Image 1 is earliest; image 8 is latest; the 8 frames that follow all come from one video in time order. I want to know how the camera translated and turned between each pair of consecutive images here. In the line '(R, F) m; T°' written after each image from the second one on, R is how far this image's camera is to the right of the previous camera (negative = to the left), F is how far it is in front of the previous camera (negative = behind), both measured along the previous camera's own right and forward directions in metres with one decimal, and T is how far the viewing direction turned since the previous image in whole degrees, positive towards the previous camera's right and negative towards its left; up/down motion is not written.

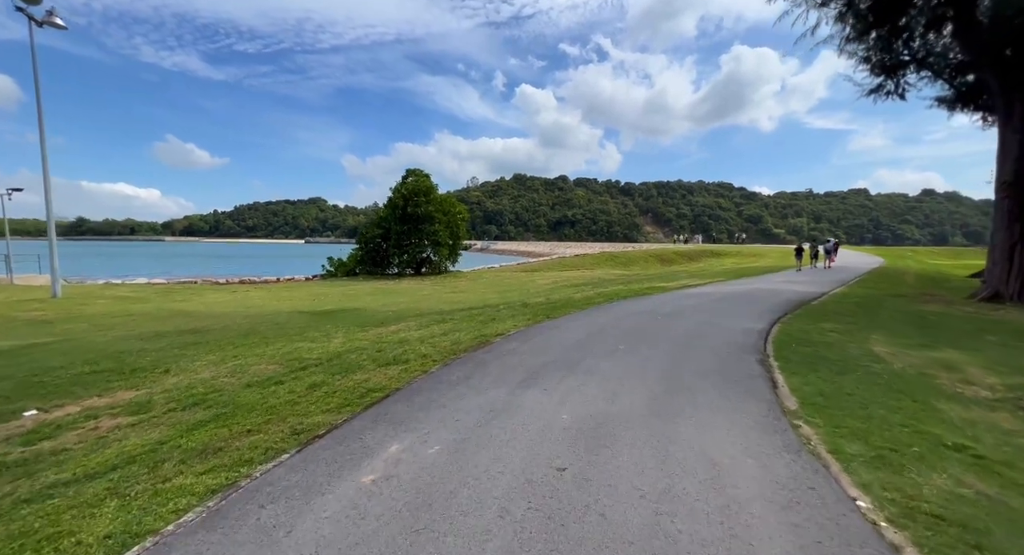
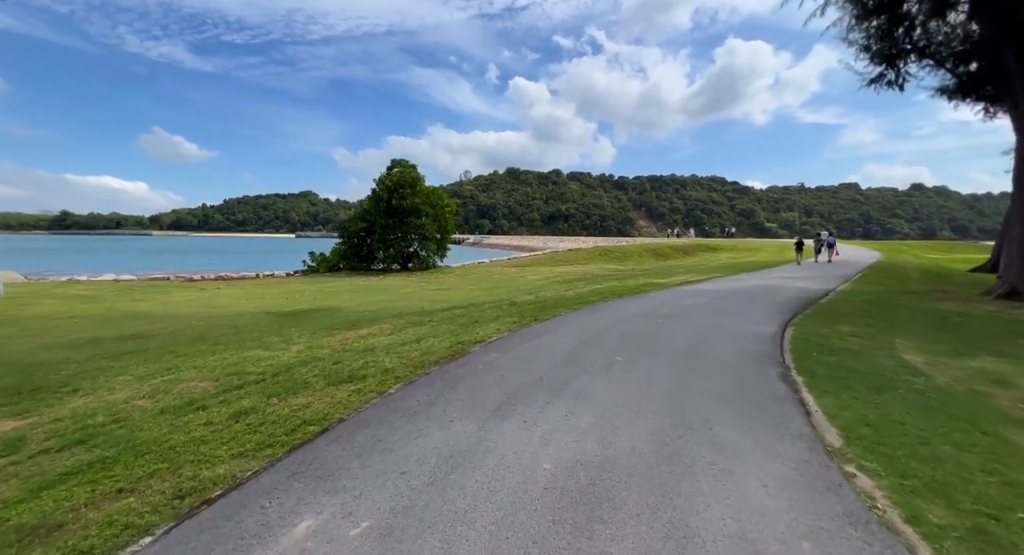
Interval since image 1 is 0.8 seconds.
(+0.2, +1.2) m; +1°
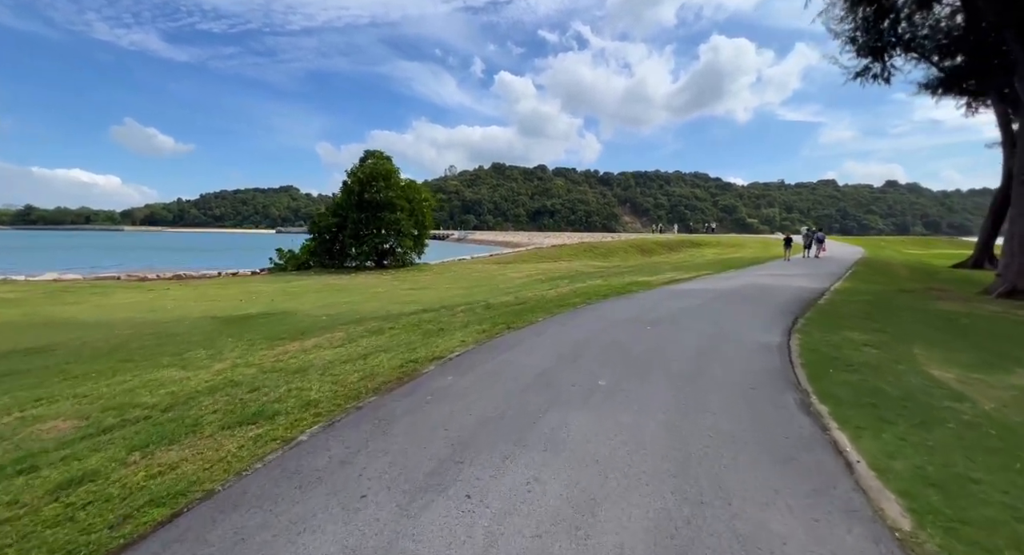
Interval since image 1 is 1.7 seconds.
(+0.3, +1.3) m; +2°
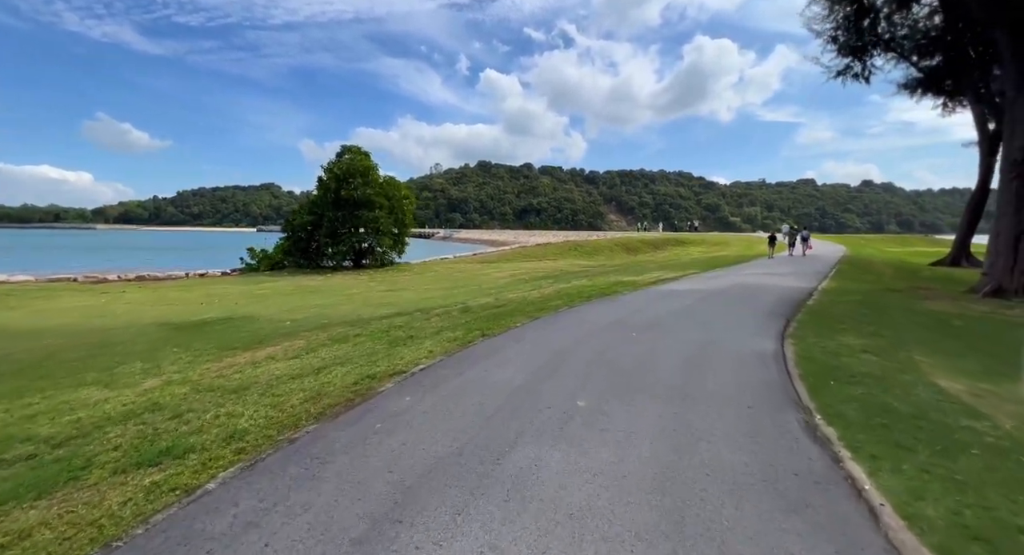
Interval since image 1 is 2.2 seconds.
(+0.2, +0.7) m; +2°
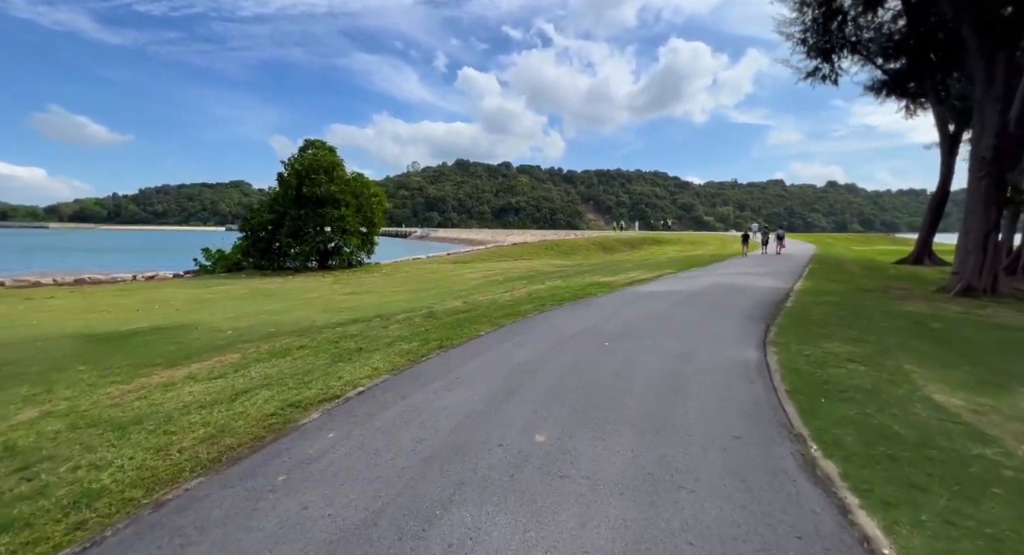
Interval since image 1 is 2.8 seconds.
(+0.3, +0.8) m; +3°
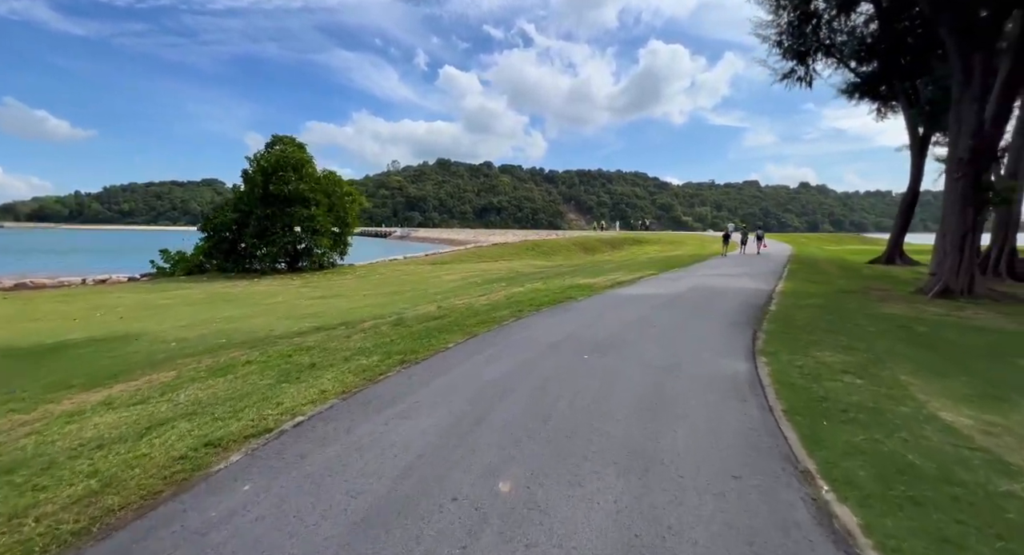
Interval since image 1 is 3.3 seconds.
(+0.2, +0.7) m; +2°
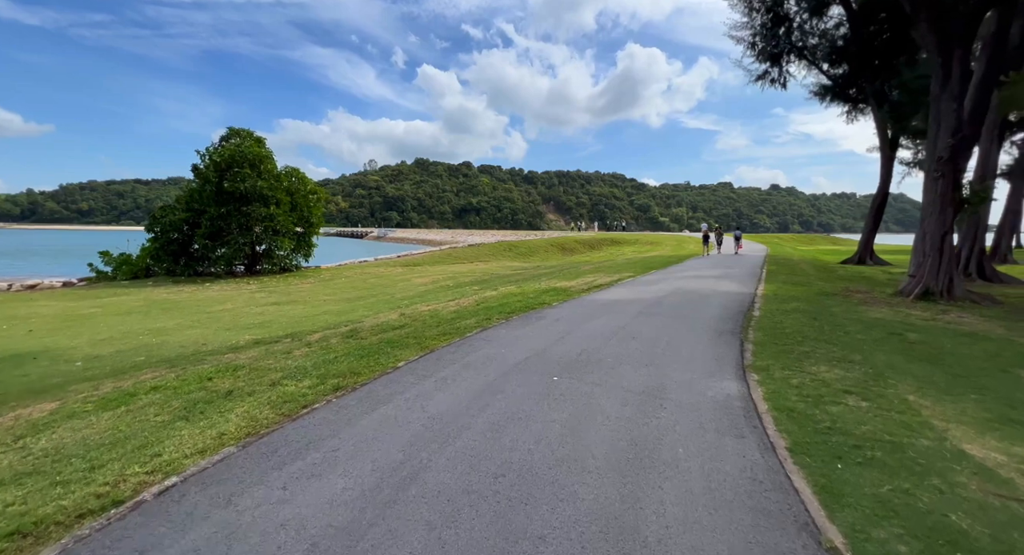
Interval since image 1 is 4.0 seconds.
(+0.3, +1.1) m; +3°
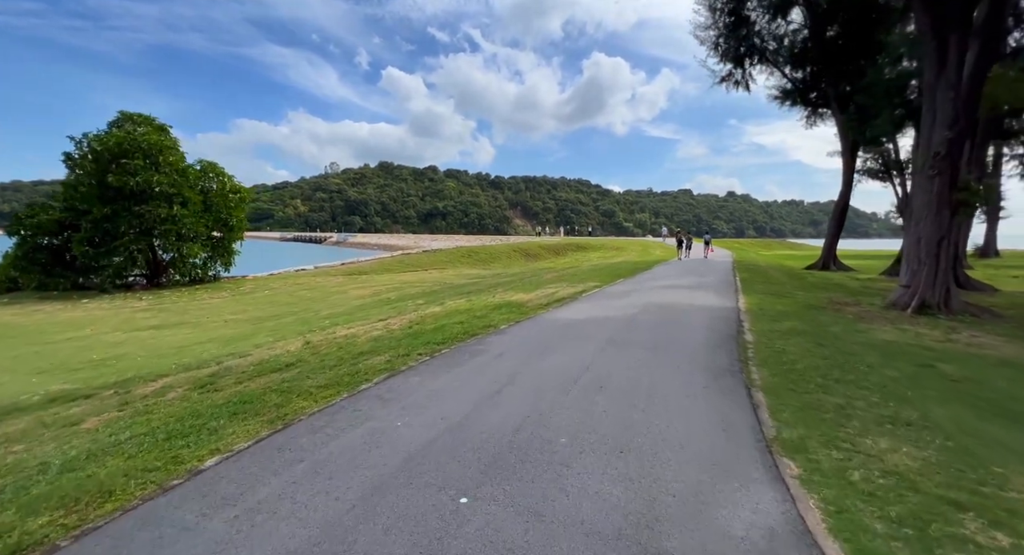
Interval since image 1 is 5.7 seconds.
(+0.7, +2.9) m; +4°
